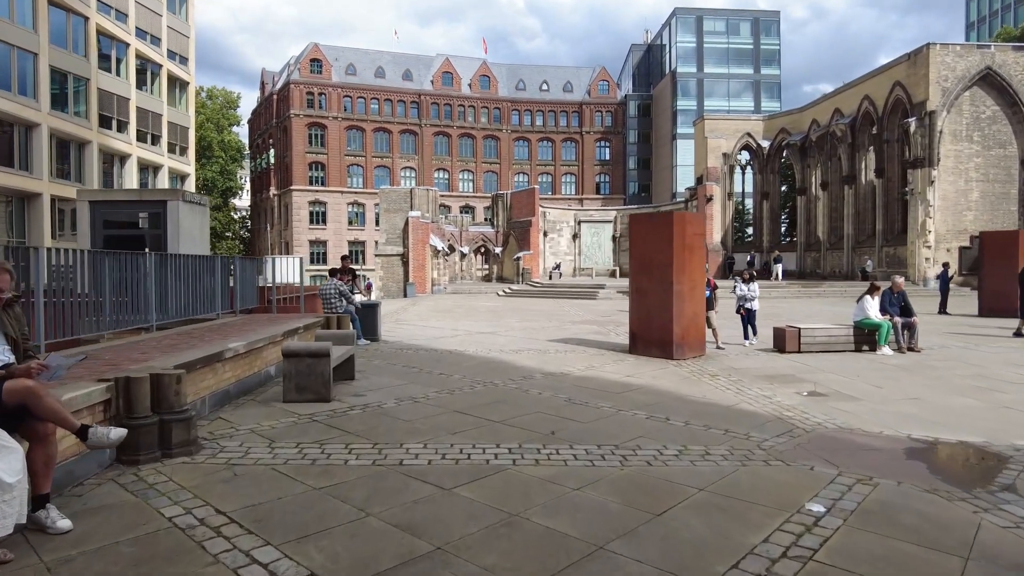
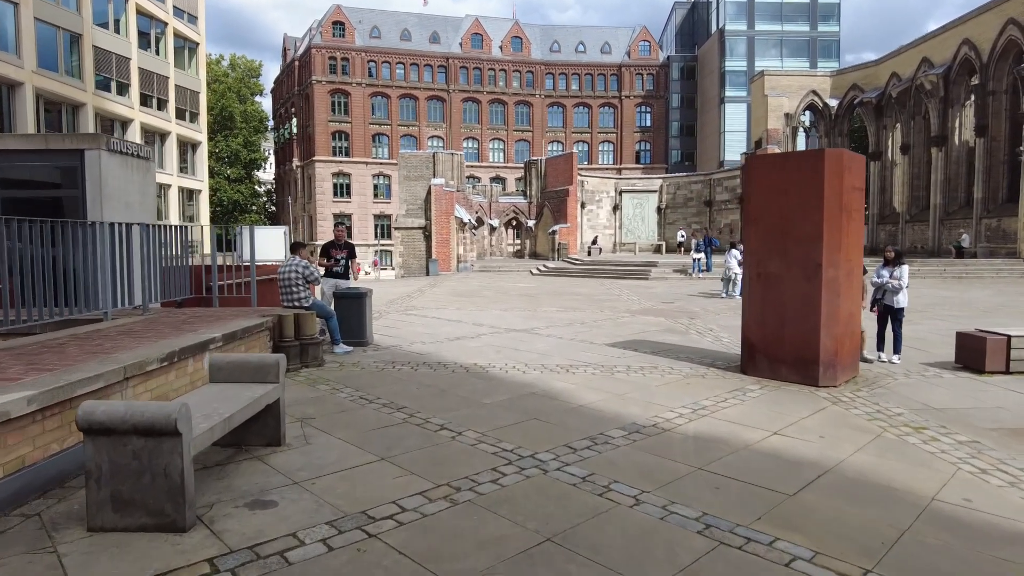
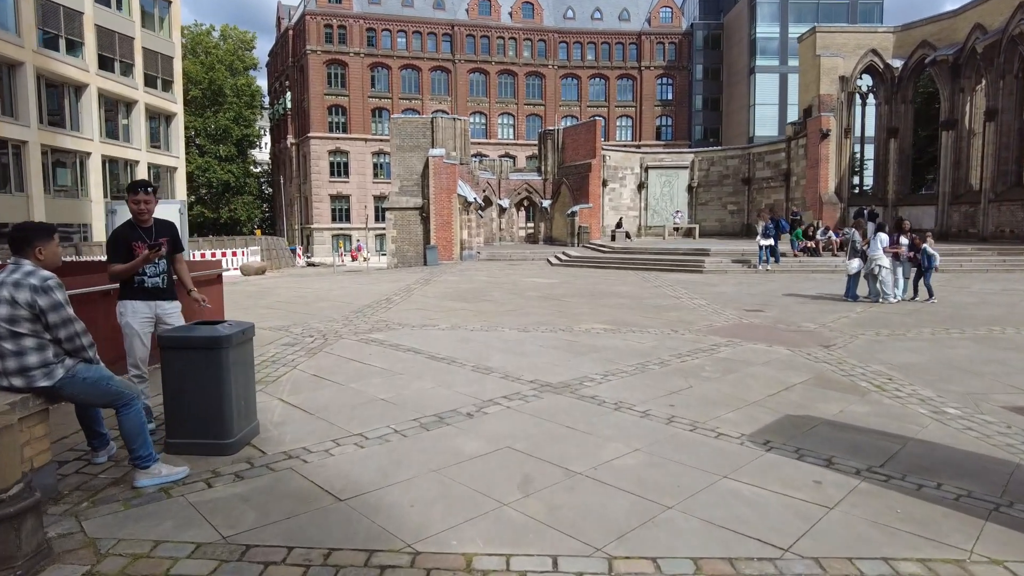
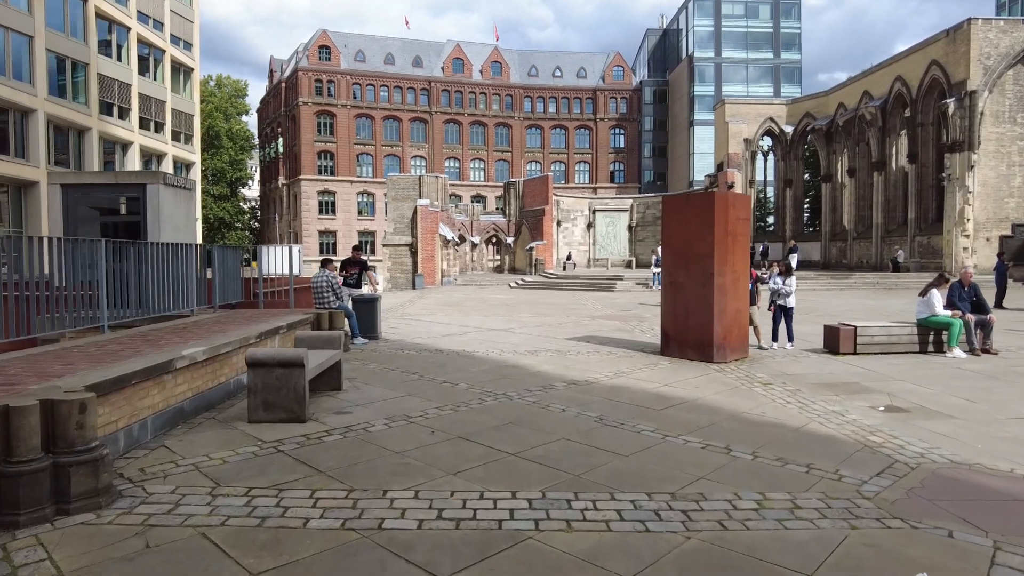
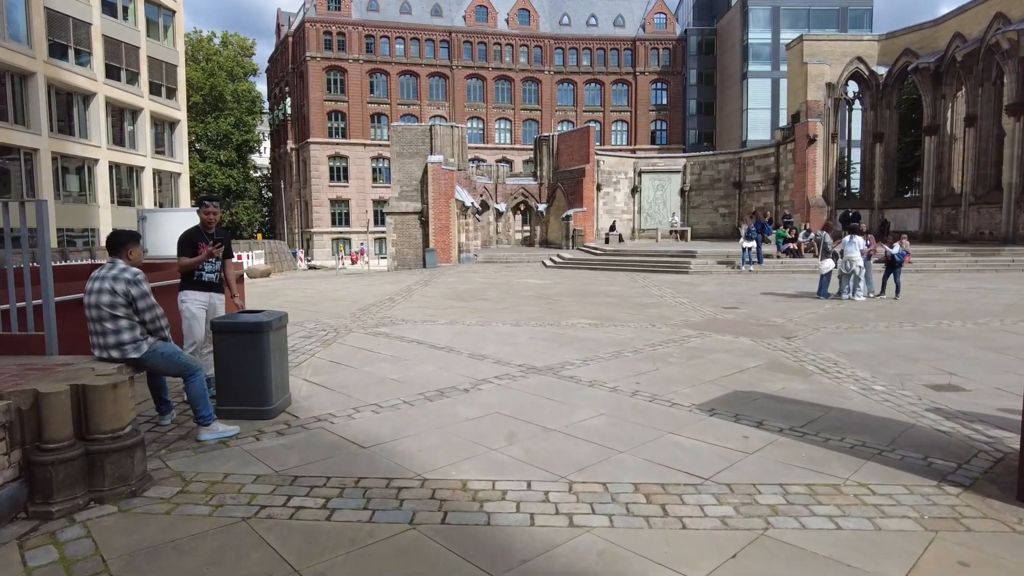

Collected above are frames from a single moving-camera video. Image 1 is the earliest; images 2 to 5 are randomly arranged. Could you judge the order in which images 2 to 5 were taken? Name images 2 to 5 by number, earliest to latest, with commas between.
4, 2, 5, 3
